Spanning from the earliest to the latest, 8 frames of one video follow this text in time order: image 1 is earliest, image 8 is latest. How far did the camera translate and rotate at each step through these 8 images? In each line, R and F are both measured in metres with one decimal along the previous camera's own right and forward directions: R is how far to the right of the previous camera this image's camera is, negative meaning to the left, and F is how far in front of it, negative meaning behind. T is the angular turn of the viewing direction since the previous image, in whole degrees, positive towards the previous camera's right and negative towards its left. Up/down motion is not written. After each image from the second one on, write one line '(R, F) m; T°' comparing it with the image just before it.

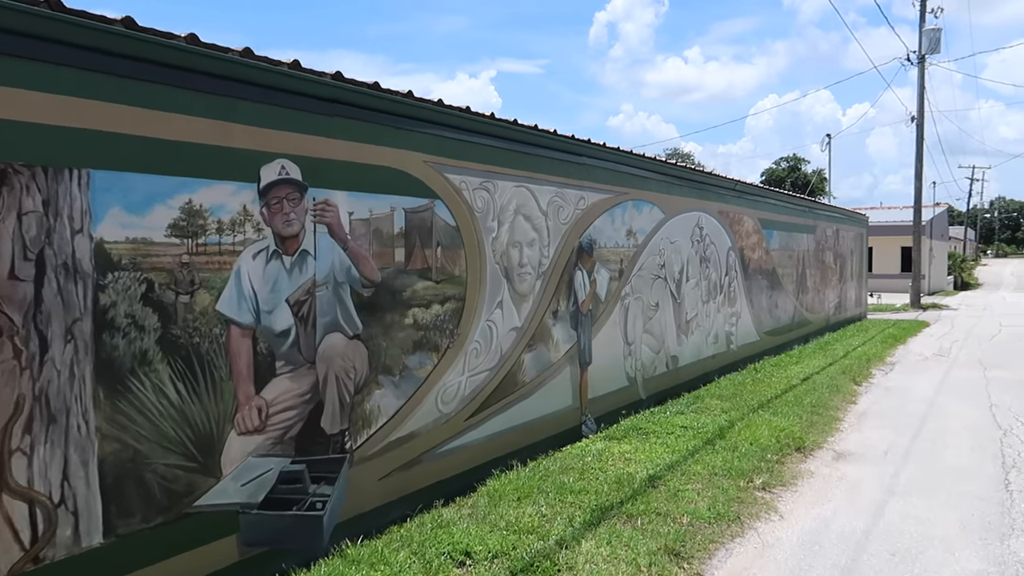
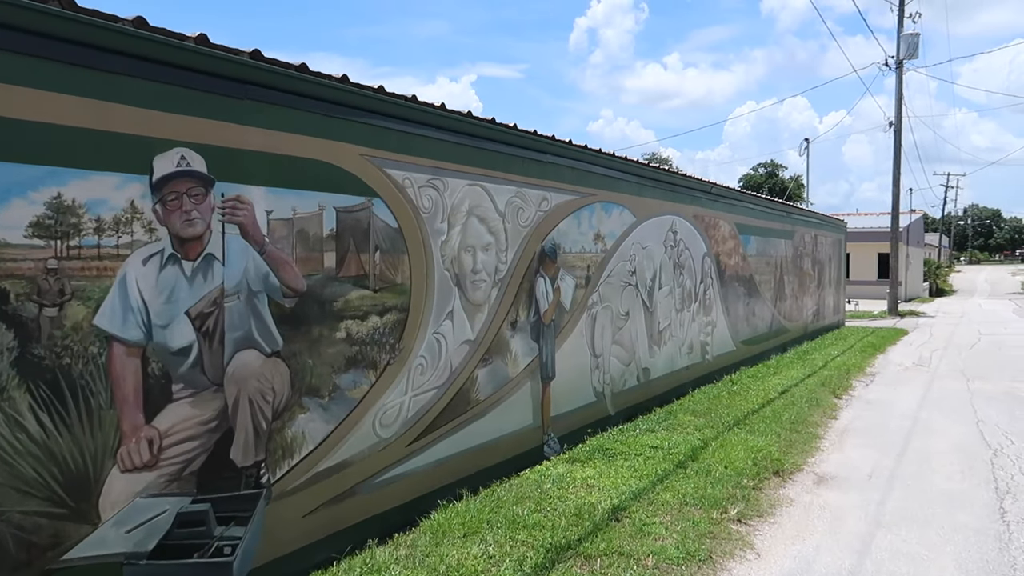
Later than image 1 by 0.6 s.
(+0.2, +0.5) m; +2°
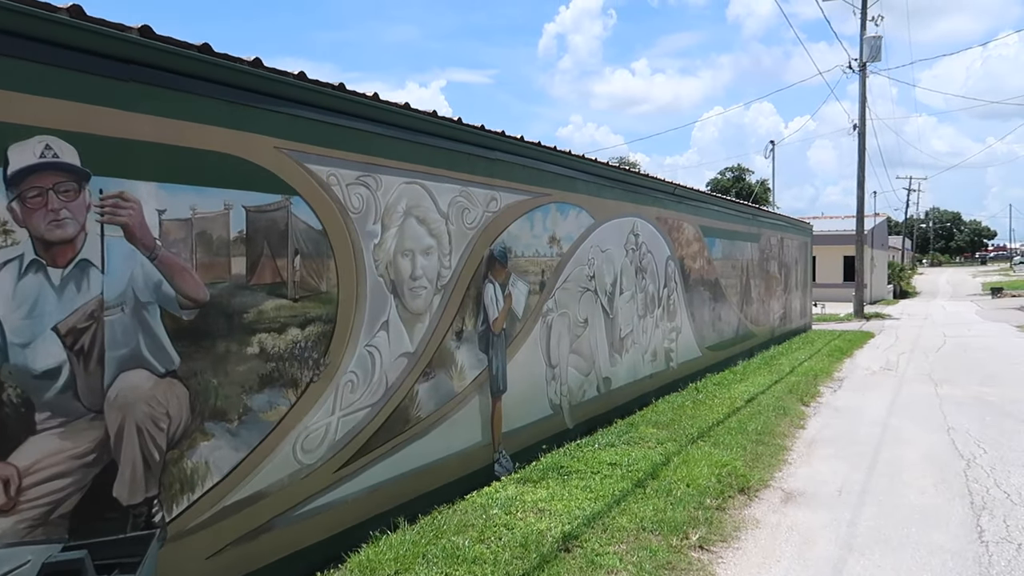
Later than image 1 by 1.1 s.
(+0.2, +0.4) m; +2°
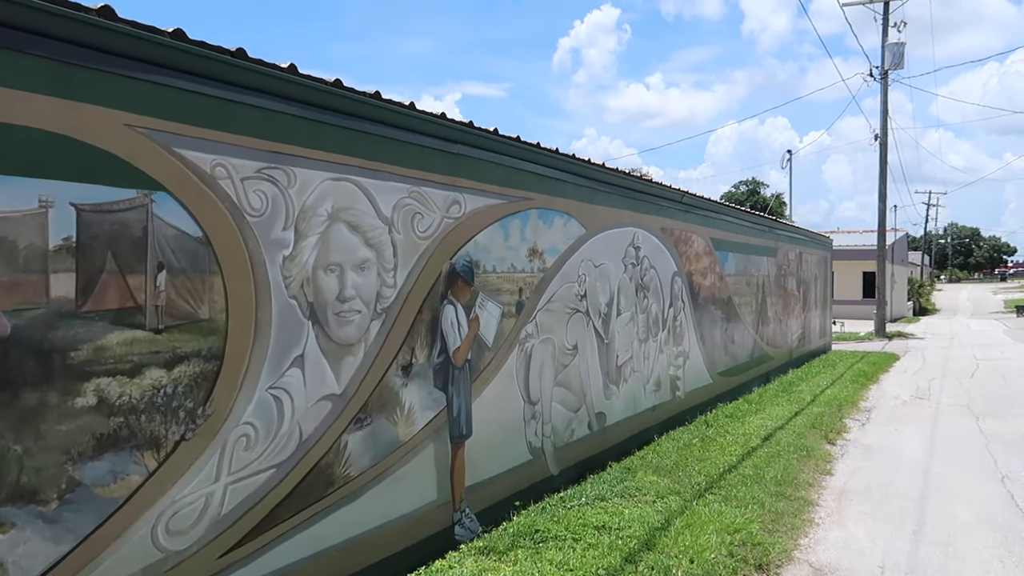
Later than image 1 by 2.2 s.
(+0.3, +1.1) m; -1°
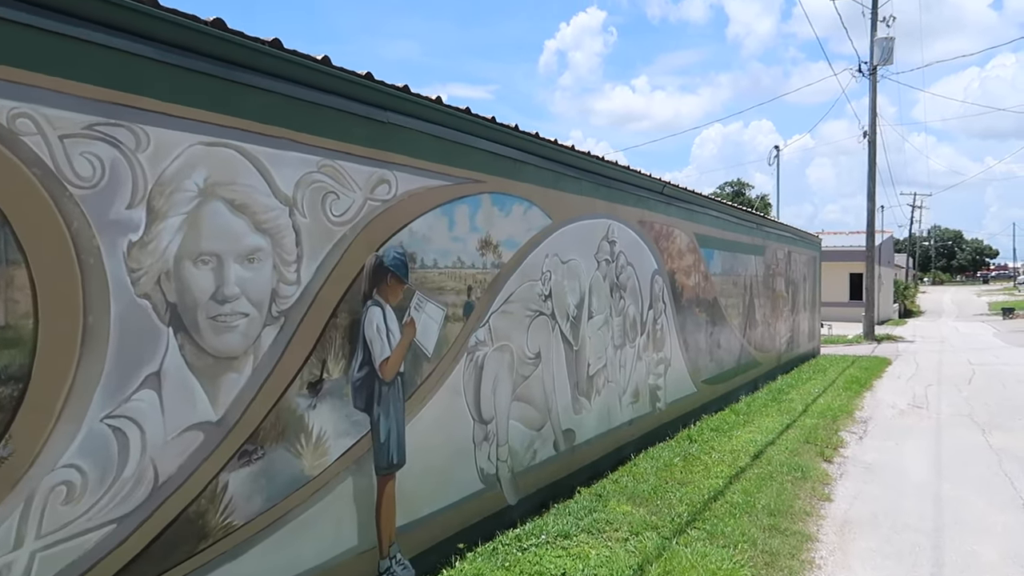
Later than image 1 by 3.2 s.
(+0.2, +0.9) m; +1°
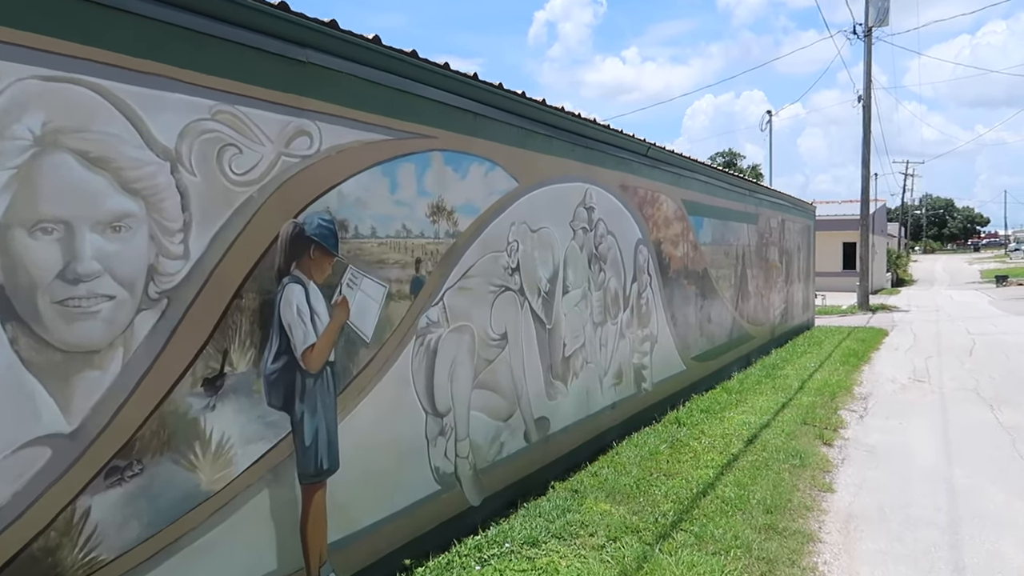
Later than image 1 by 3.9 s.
(+0.2, +0.6) m; +1°
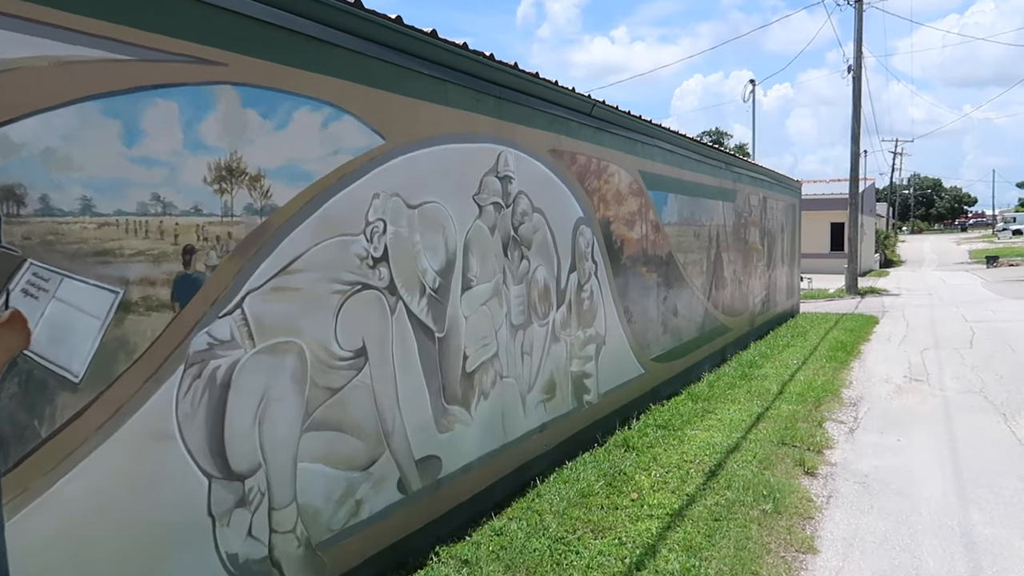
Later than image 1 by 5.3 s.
(+0.6, +1.4) m; +1°
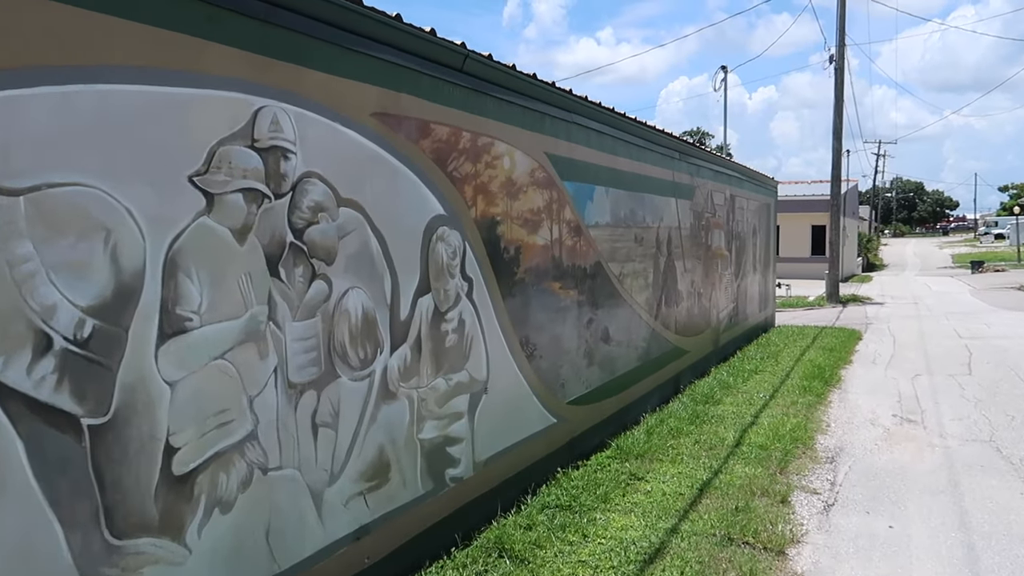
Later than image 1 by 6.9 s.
(+0.8, +1.7) m; +1°
